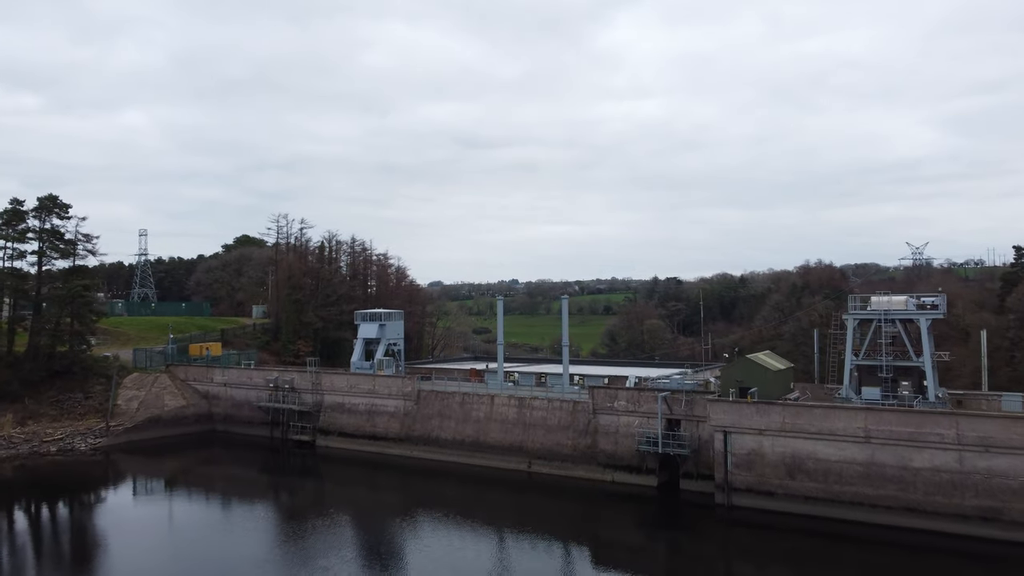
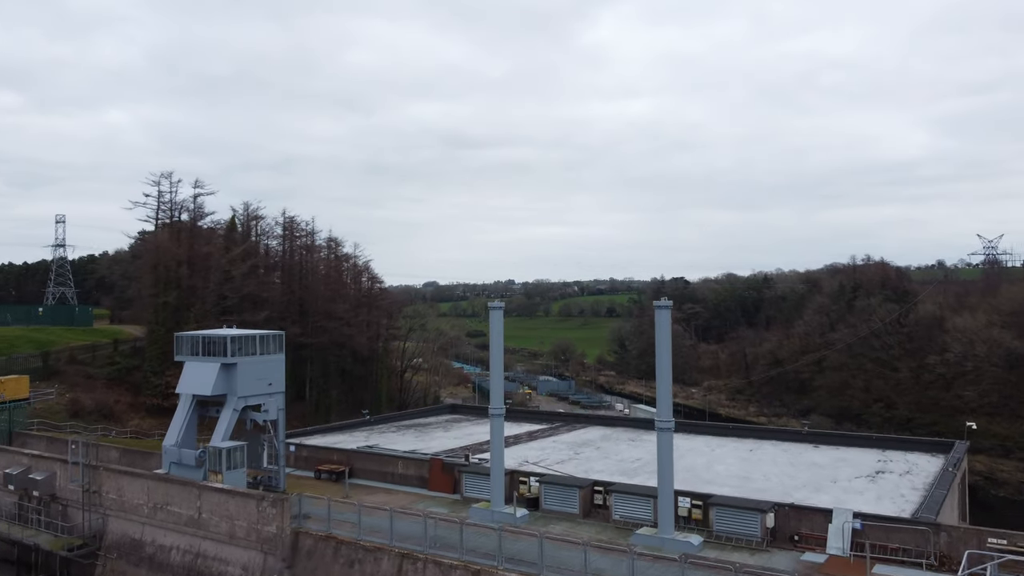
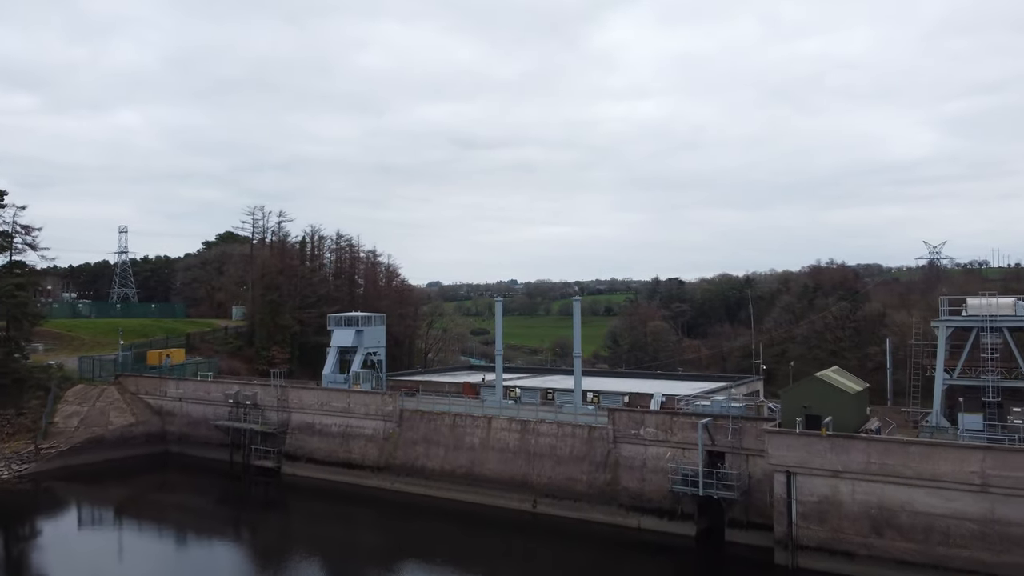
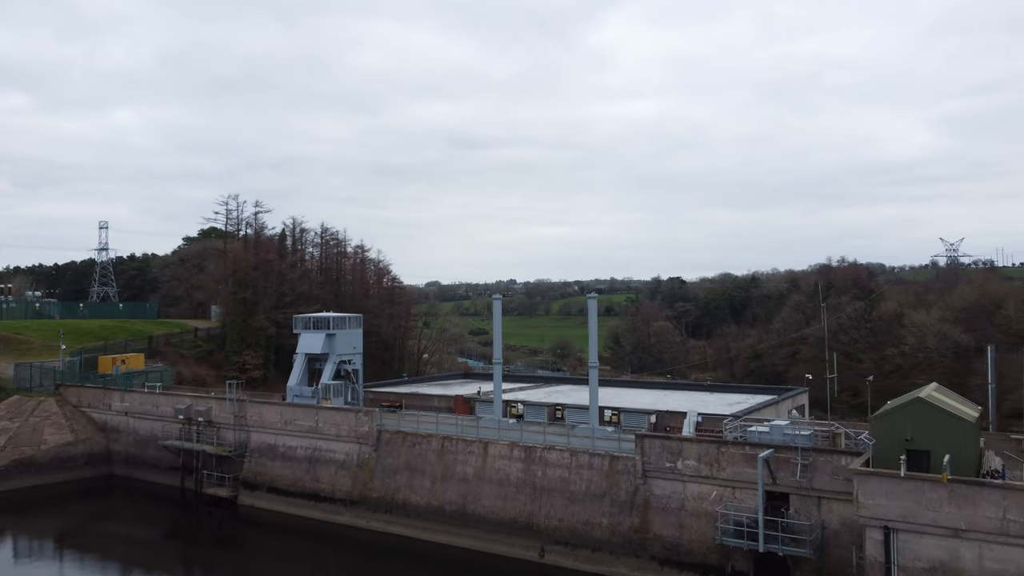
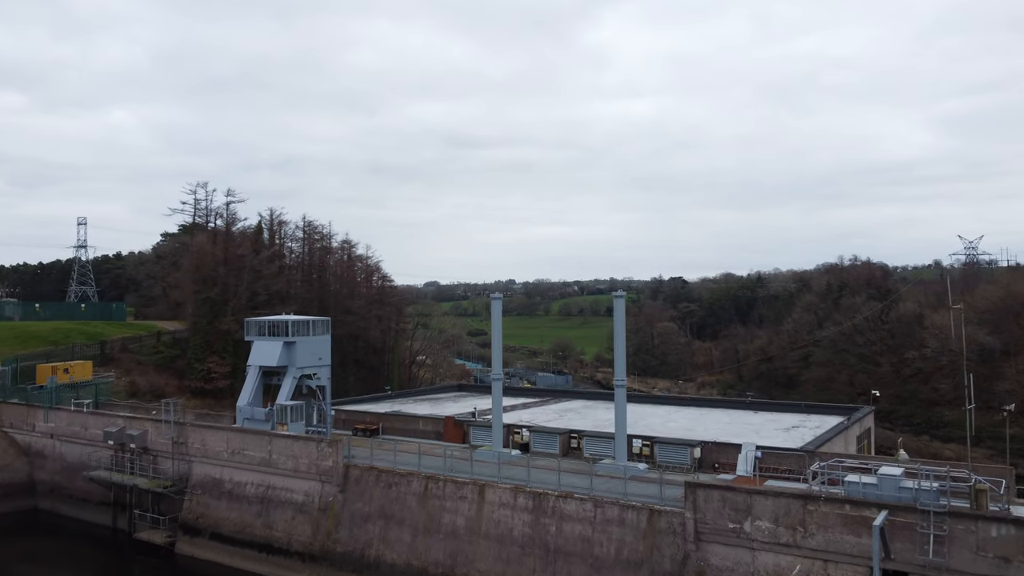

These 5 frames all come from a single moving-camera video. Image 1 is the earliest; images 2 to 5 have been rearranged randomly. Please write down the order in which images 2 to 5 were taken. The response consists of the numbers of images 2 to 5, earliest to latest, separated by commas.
3, 4, 5, 2
